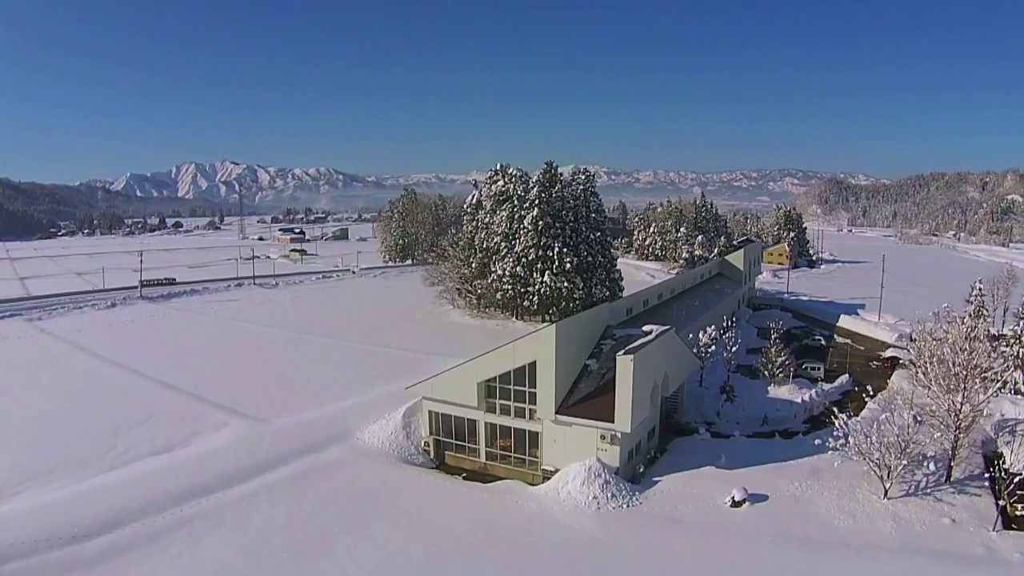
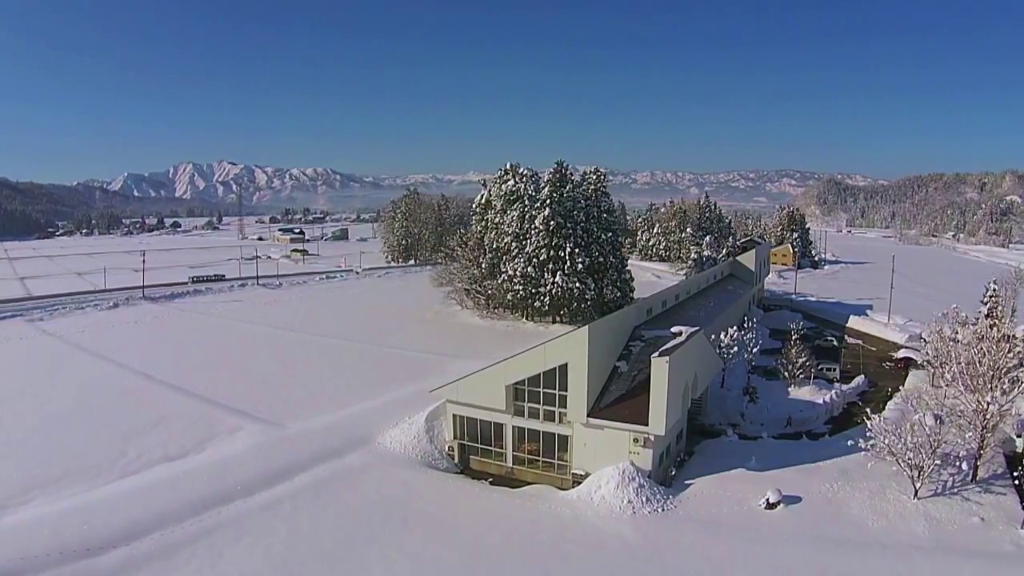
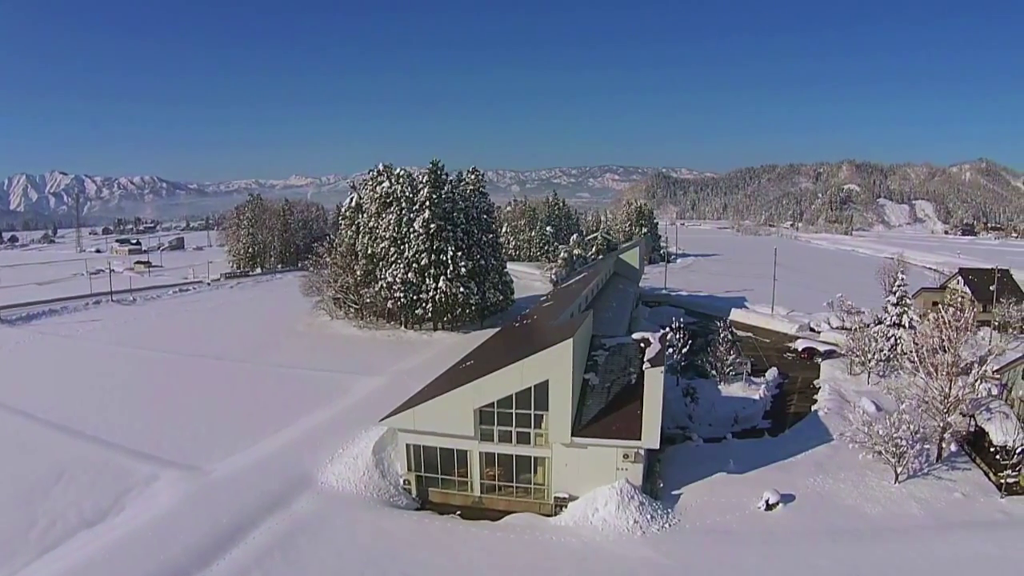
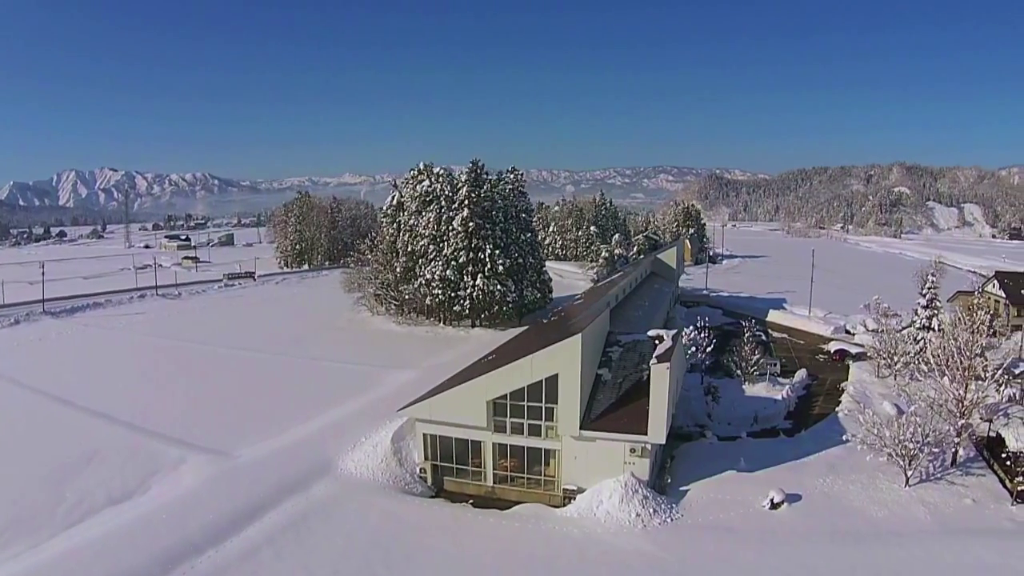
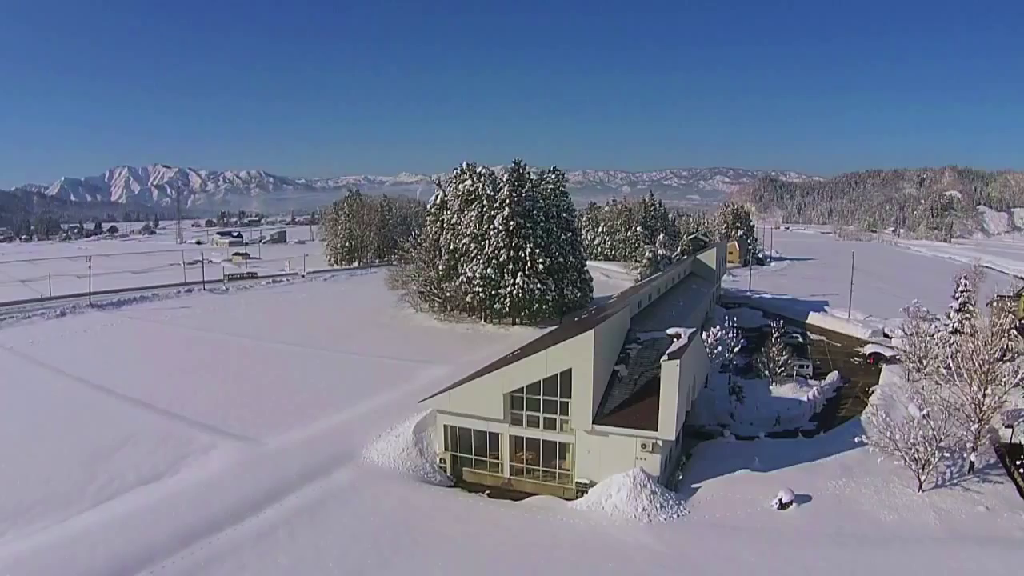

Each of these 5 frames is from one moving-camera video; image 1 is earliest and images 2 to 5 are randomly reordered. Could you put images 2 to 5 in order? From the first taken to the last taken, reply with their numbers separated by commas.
2, 5, 4, 3
